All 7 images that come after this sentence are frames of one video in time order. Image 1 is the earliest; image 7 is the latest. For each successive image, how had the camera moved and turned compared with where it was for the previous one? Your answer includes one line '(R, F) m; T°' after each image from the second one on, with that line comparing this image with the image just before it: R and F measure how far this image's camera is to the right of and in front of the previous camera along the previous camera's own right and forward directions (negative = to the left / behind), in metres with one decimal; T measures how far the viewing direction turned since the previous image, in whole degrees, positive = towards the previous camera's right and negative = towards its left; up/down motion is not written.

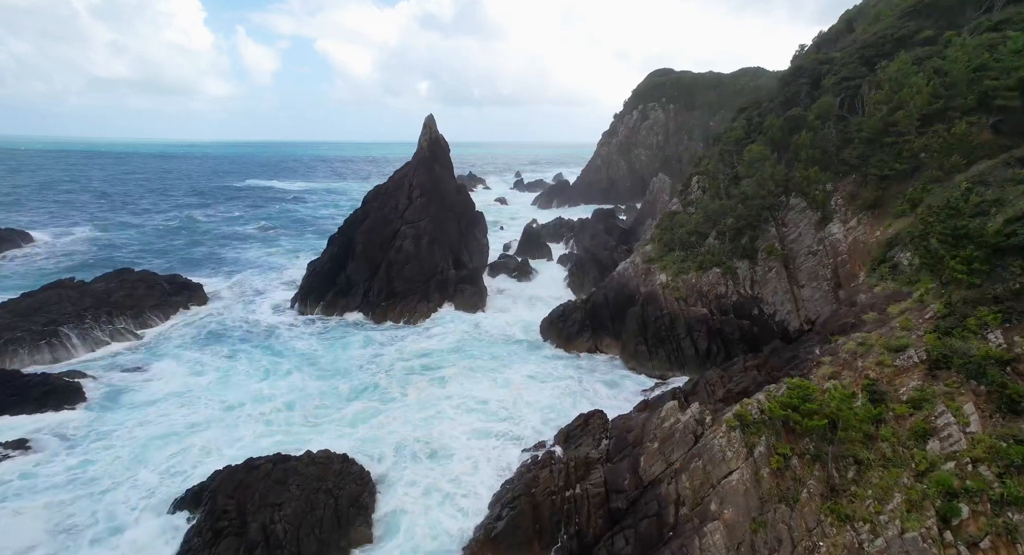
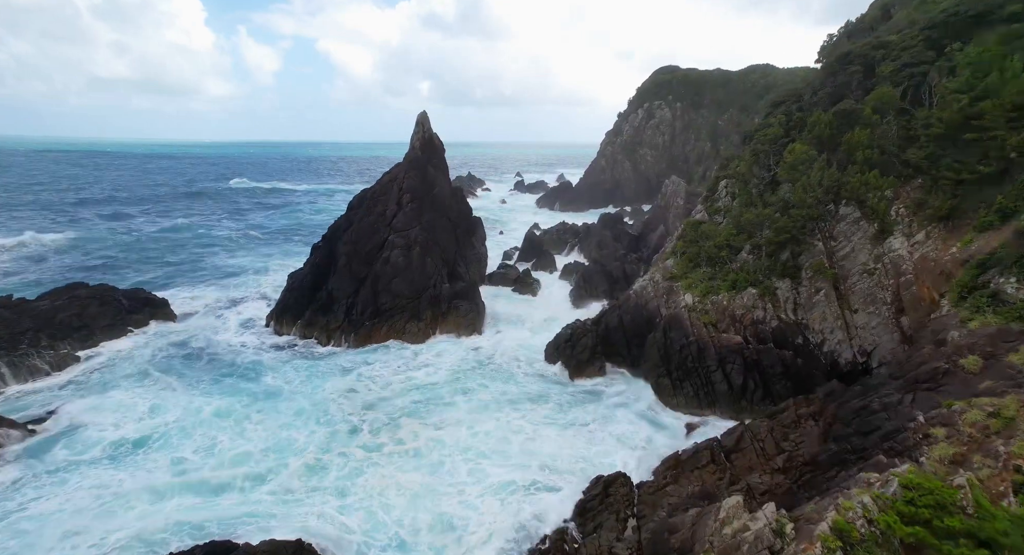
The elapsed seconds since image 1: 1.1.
(0.0, +2.9) m; 0°
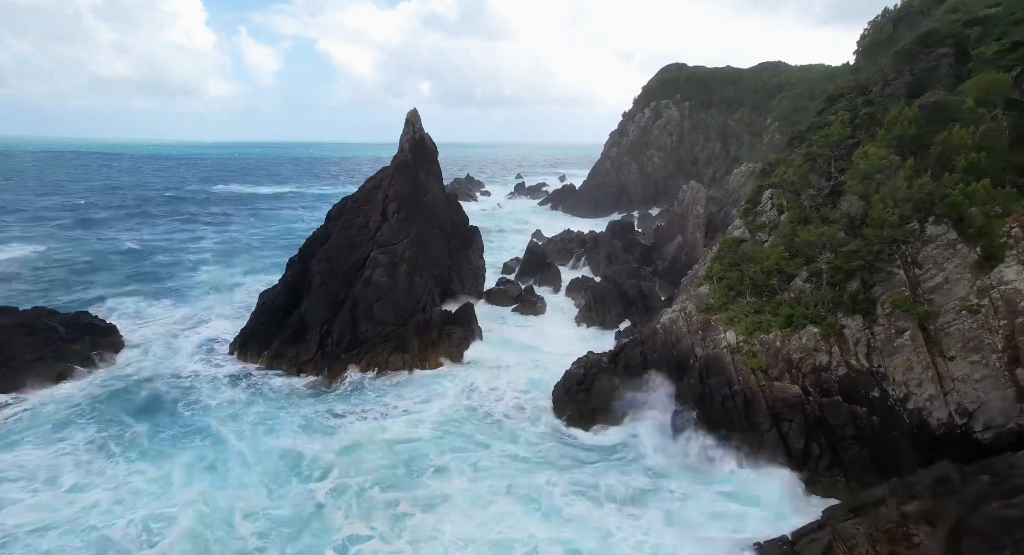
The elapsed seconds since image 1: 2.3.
(0.0, +3.4) m; 0°
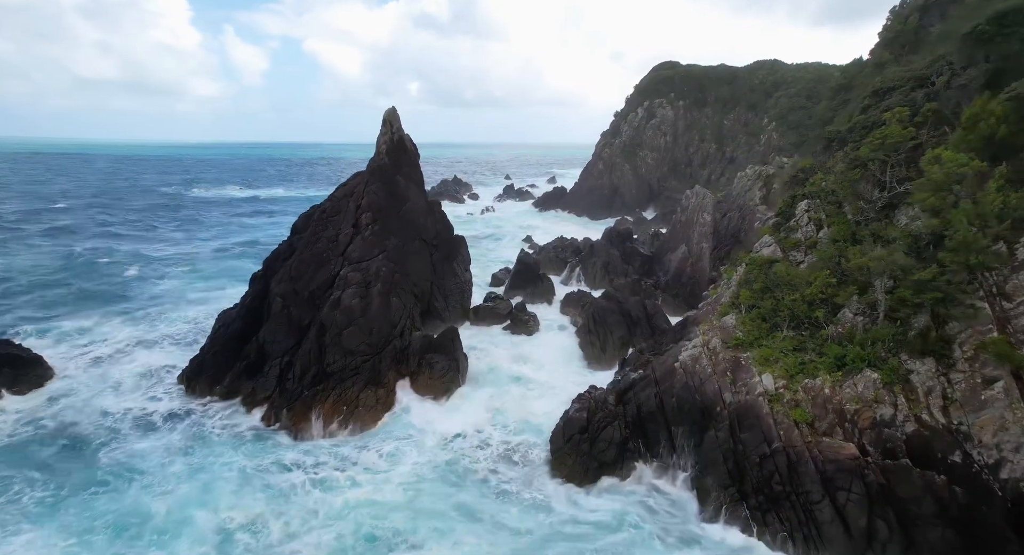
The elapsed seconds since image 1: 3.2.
(0.0, +2.8) m; +1°
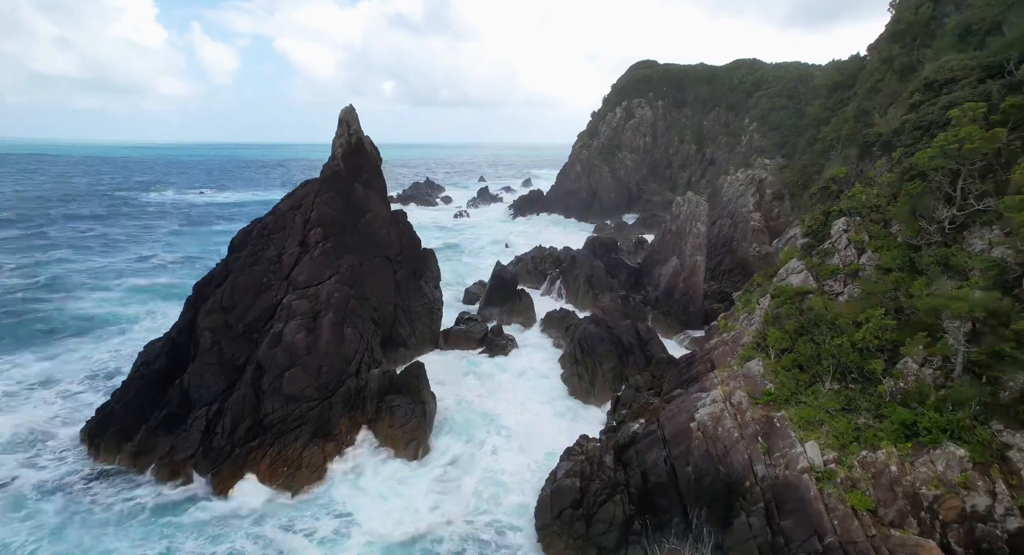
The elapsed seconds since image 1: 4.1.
(+0.1, +2.9) m; +3°
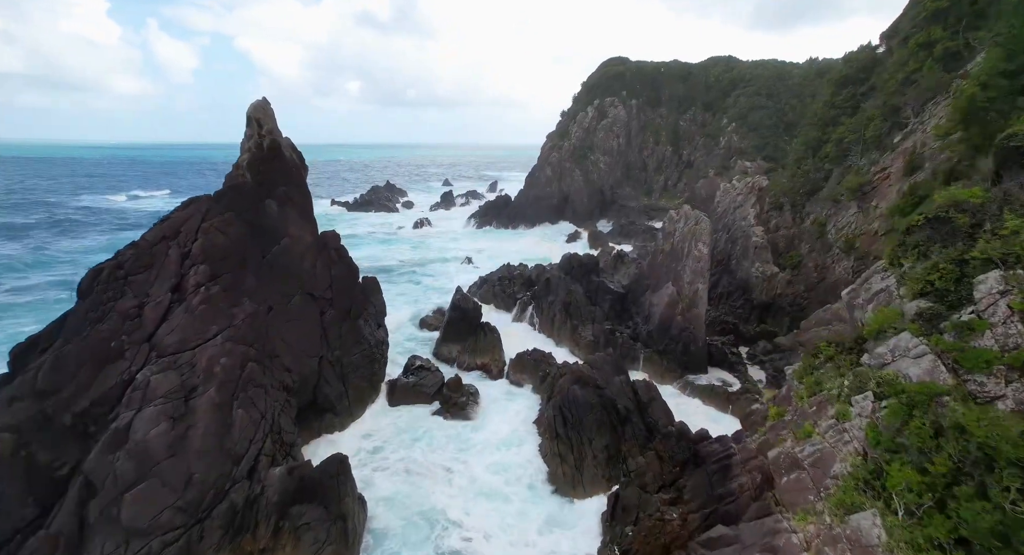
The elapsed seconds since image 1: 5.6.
(+0.3, +4.9) m; +3°
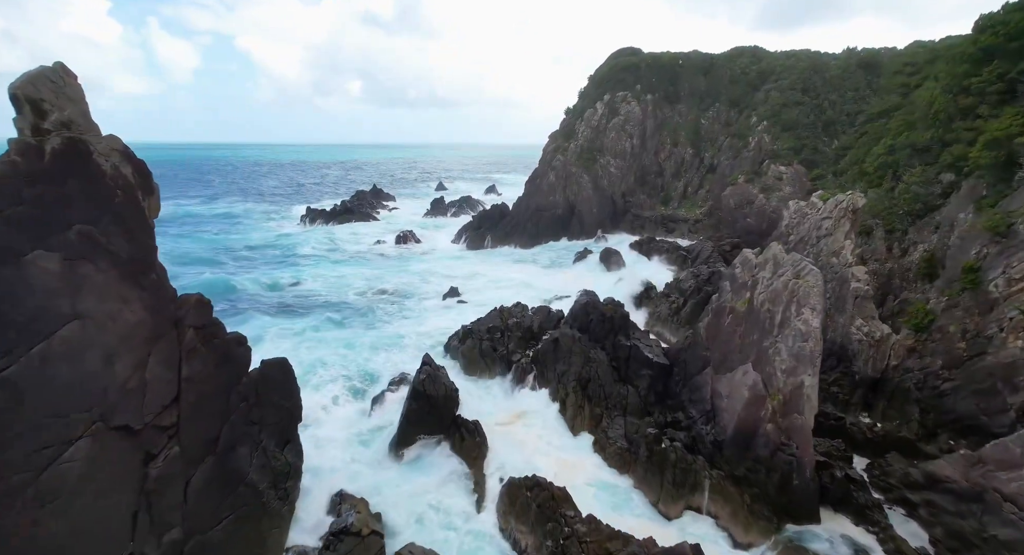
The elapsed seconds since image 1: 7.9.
(+0.3, +8.3) m; 0°
